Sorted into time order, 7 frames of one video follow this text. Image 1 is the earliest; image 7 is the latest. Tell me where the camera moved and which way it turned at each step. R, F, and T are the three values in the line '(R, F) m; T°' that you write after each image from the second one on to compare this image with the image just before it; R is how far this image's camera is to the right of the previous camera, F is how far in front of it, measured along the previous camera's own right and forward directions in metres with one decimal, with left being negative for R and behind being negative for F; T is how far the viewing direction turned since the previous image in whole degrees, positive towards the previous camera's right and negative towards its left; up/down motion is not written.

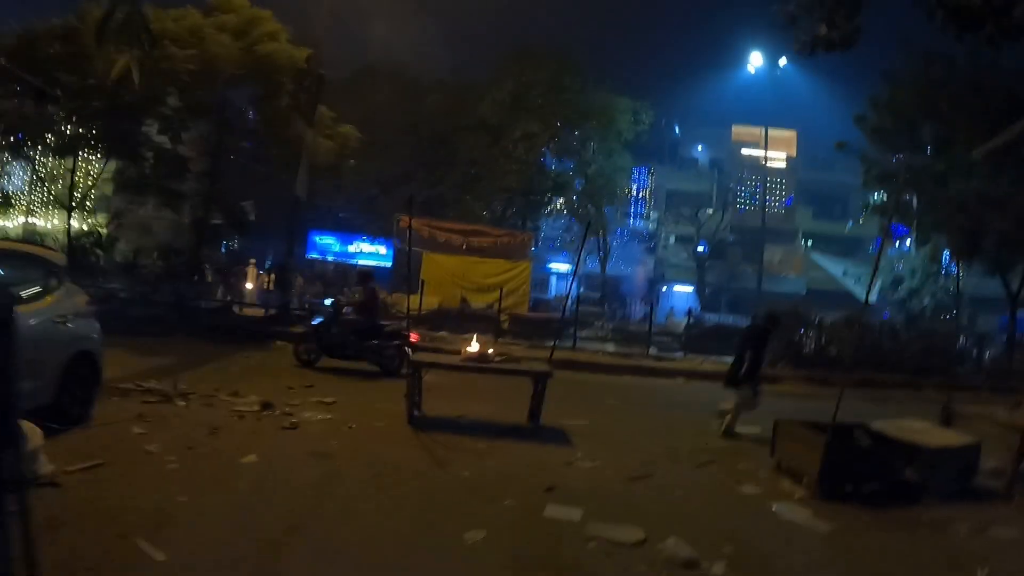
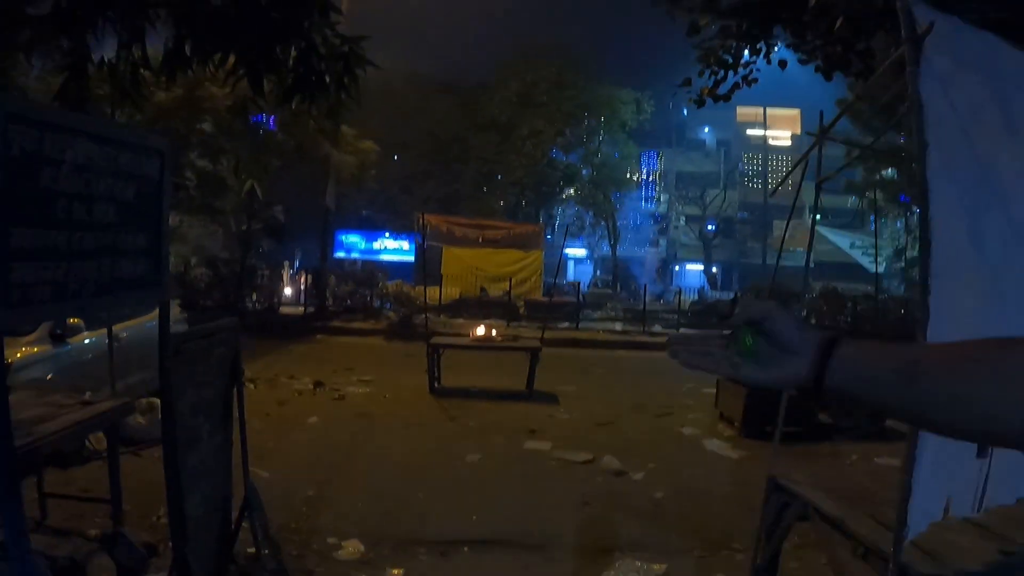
(+0.4, -2.2) m; -2°
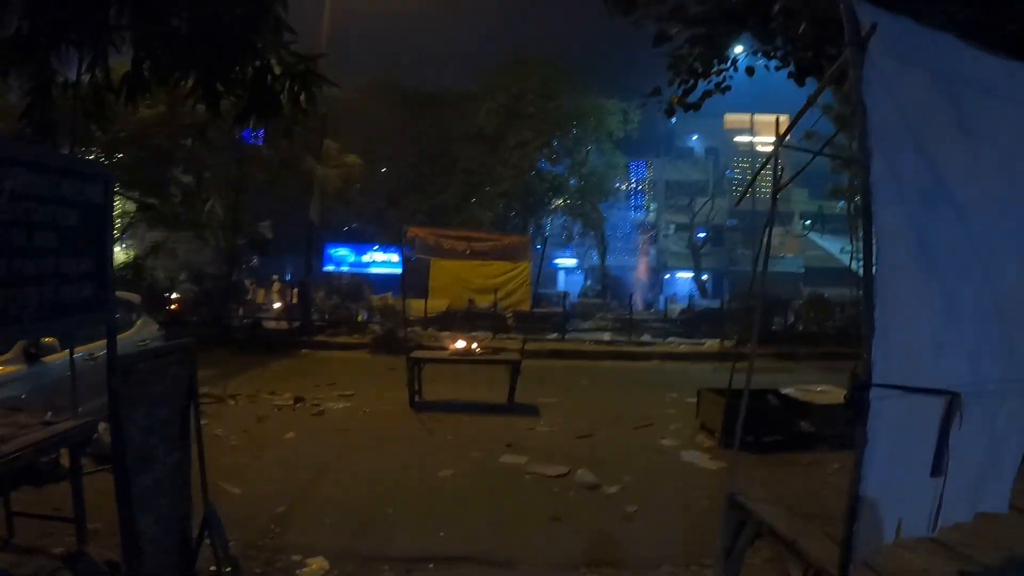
(+0.2, 0.0) m; 0°
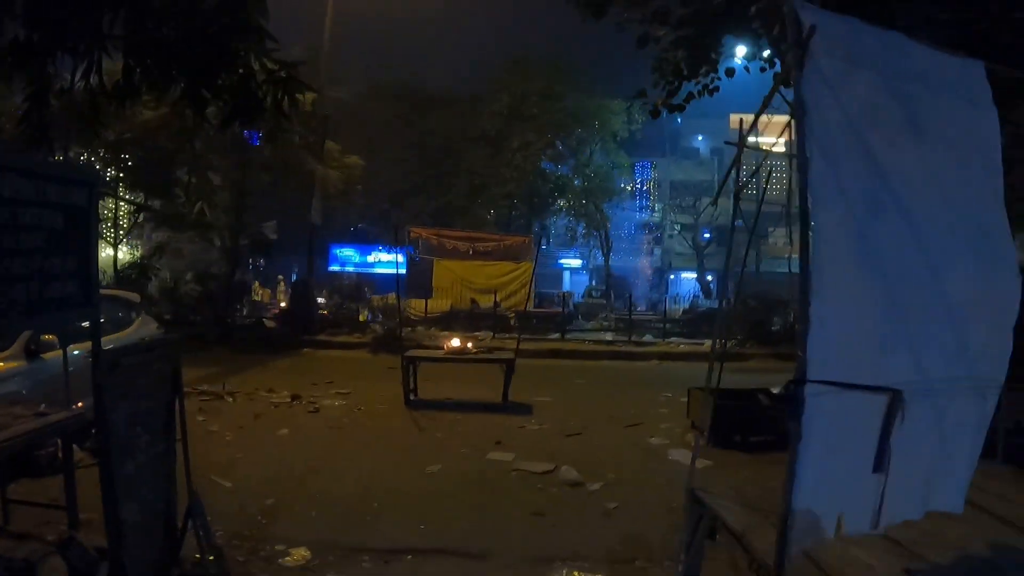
(+0.2, -0.2) m; -1°
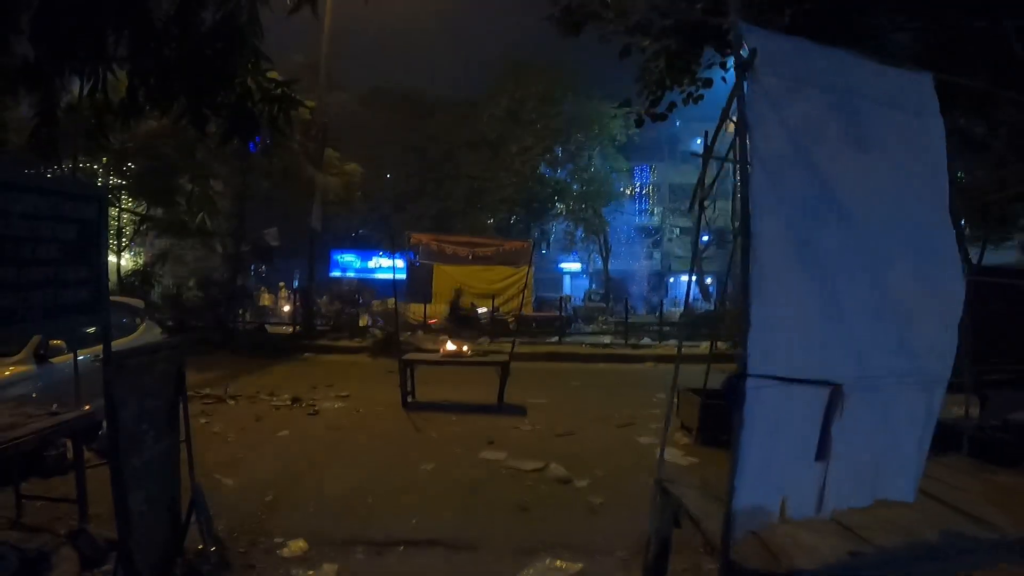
(+0.1, -0.3) m; 0°
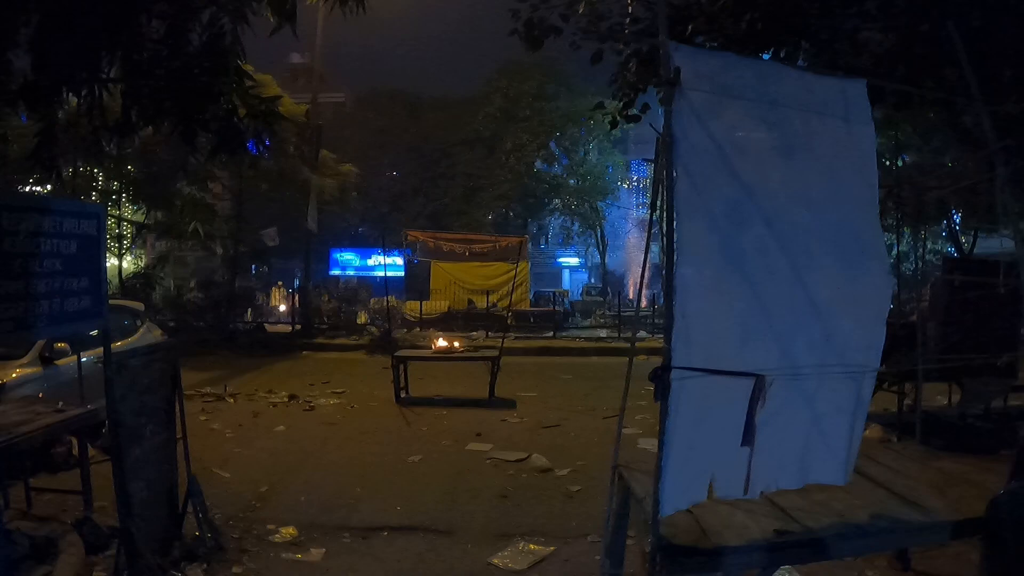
(+0.2, -0.3) m; 0°
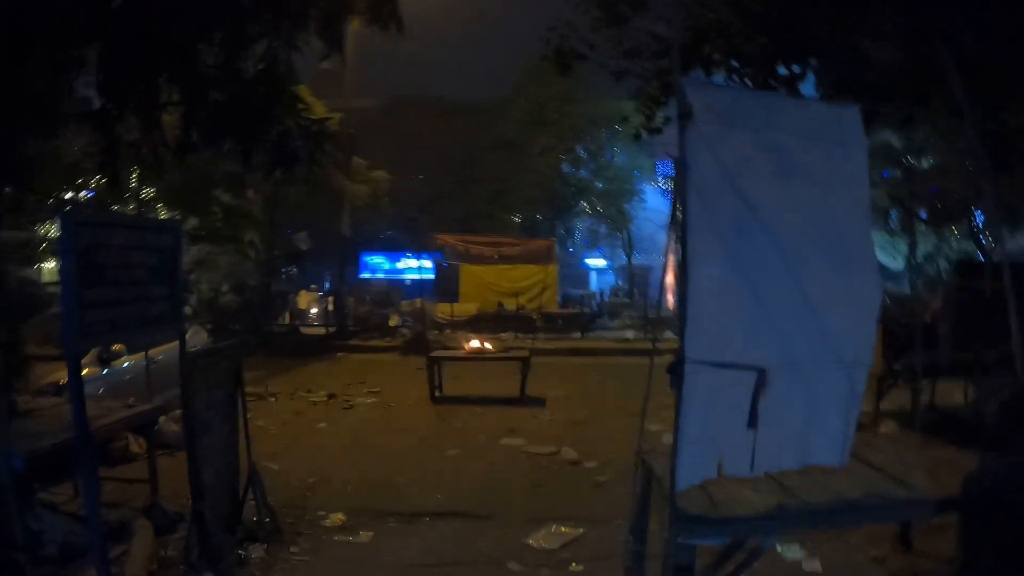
(0.0, -0.4) m; -2°
